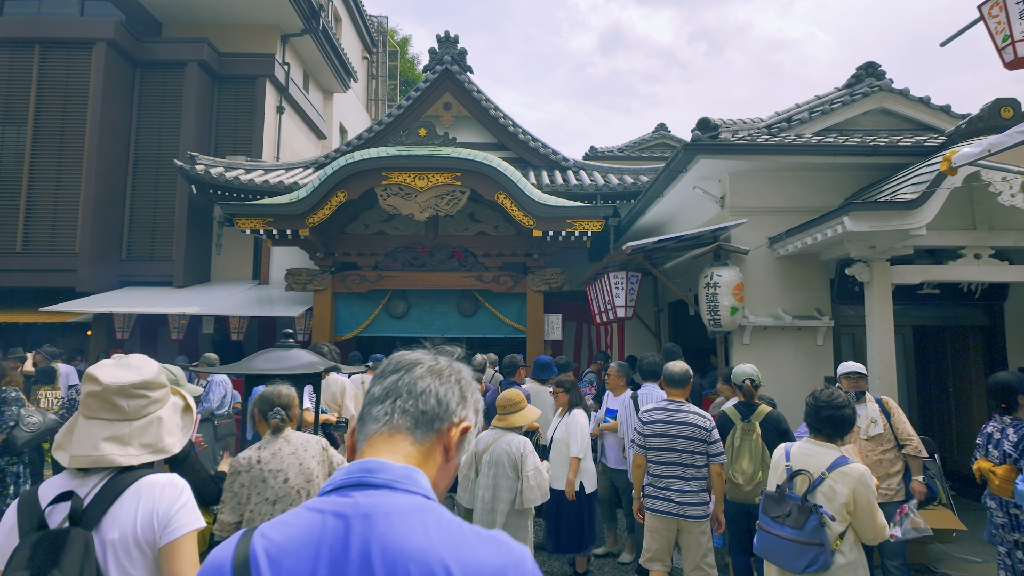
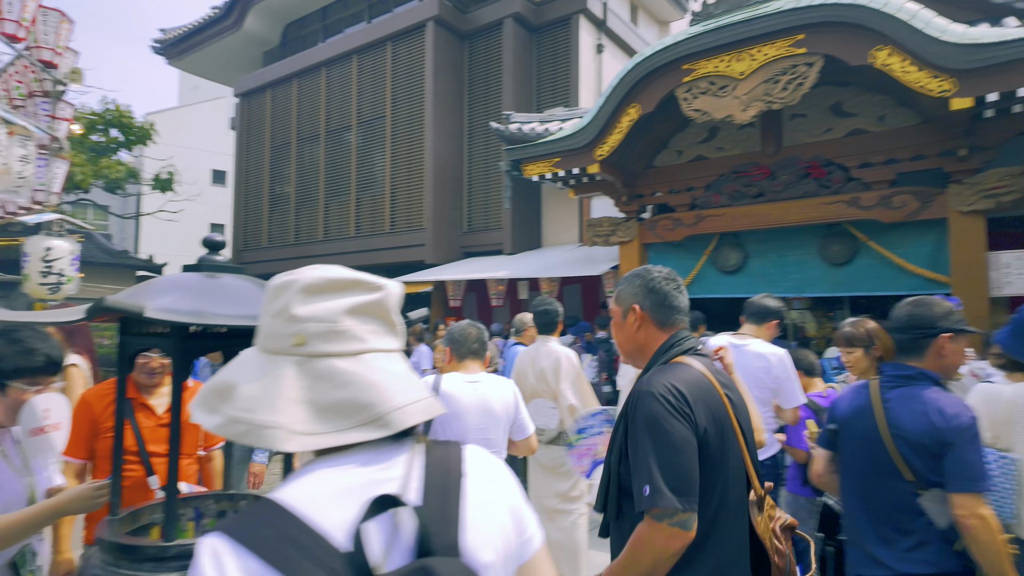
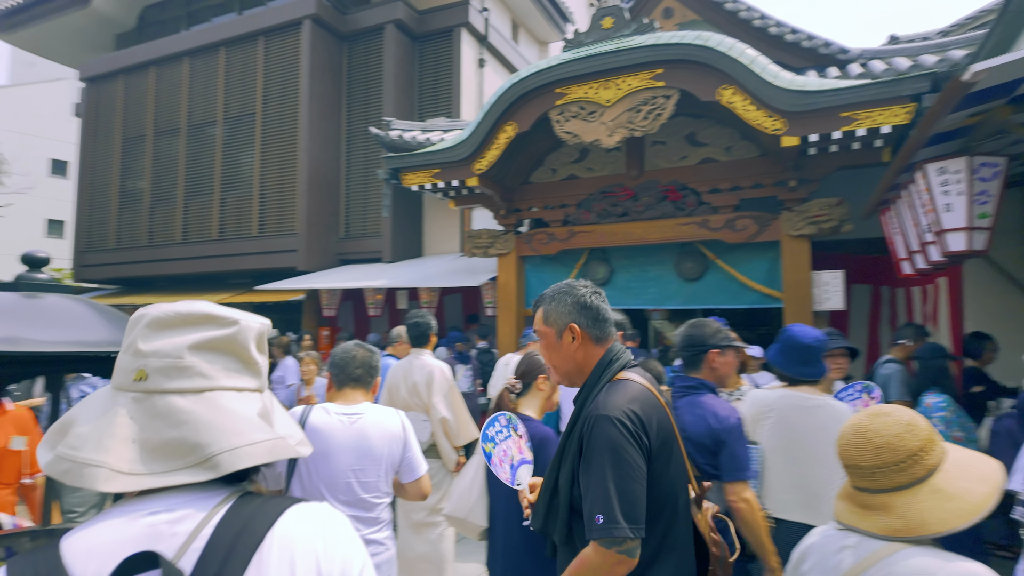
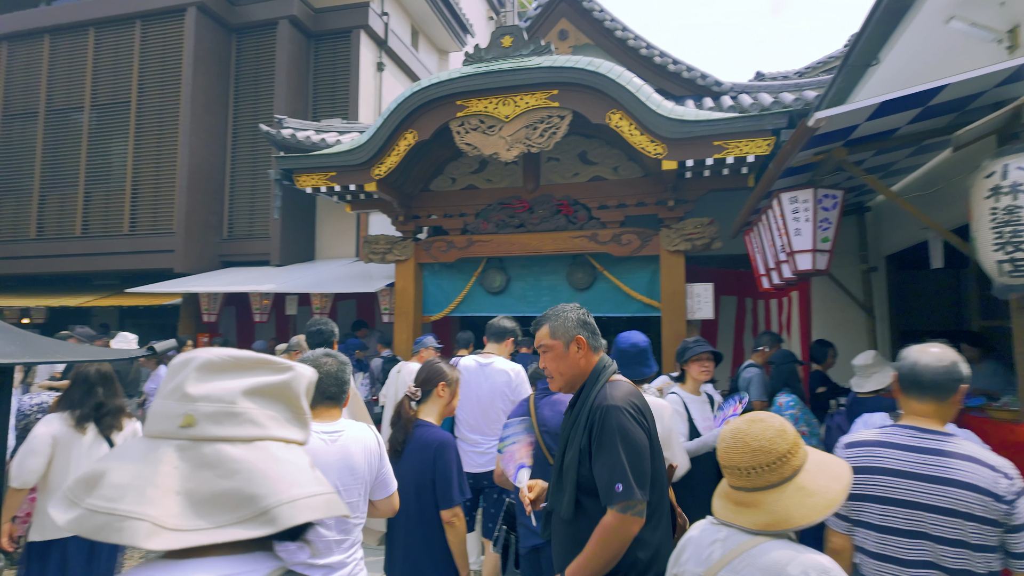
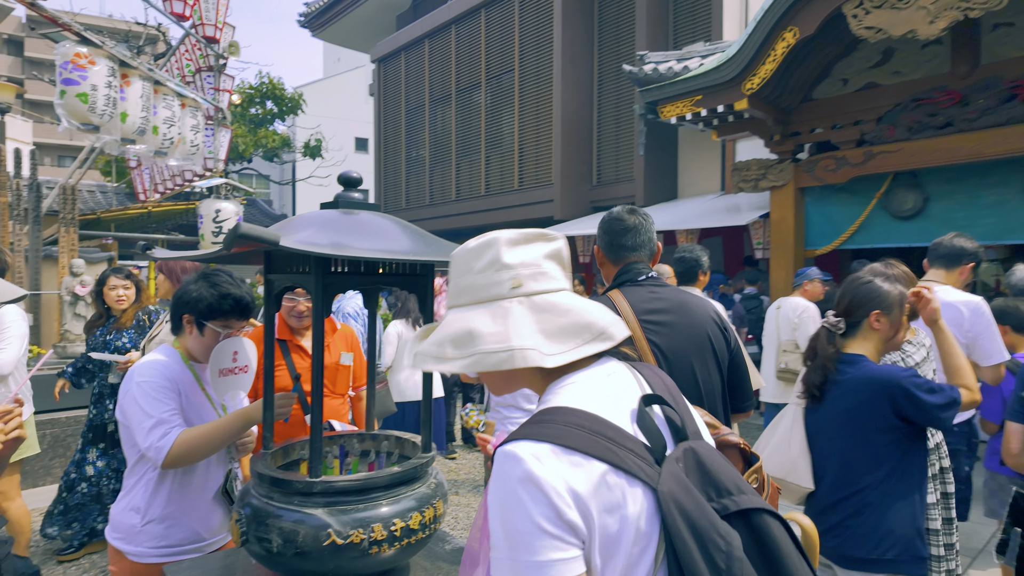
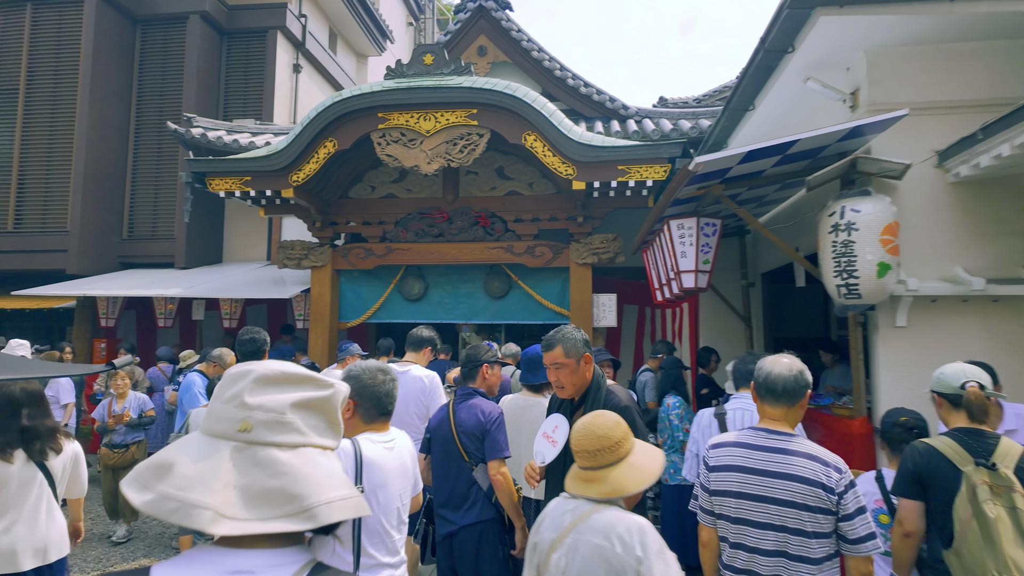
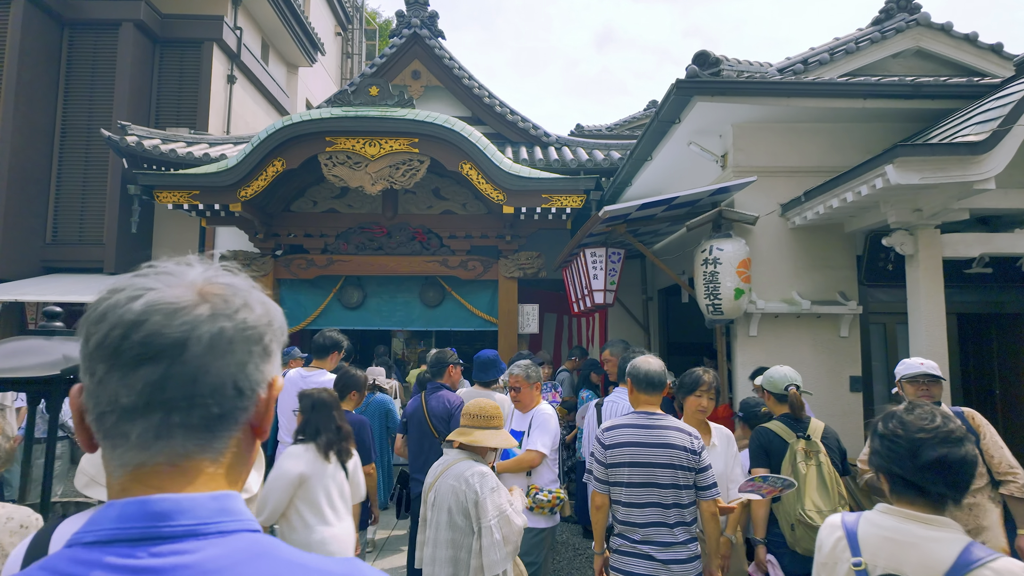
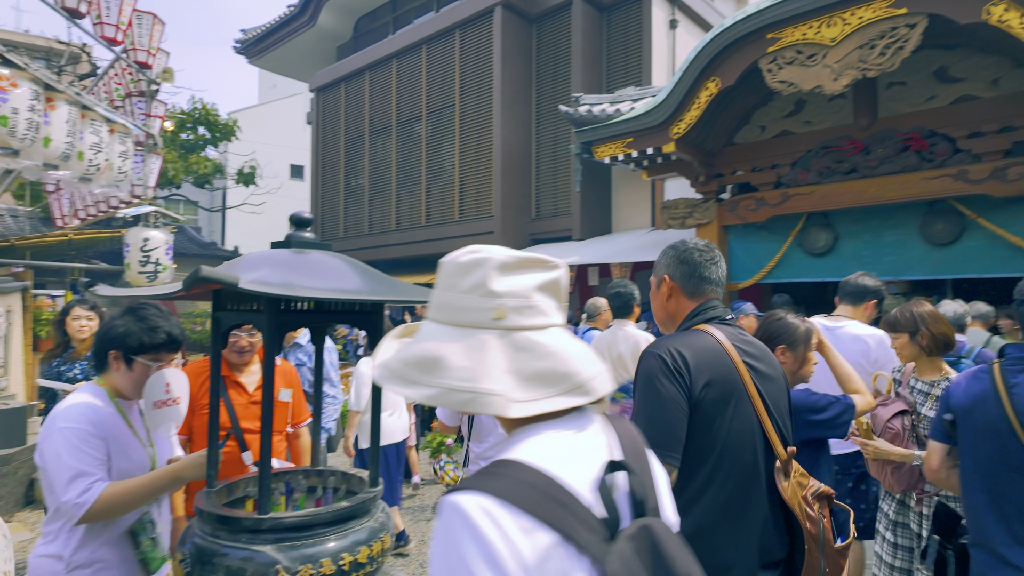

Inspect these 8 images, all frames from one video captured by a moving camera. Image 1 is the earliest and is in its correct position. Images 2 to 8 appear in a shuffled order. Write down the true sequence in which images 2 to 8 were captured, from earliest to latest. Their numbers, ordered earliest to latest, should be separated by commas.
7, 6, 4, 3, 2, 8, 5
